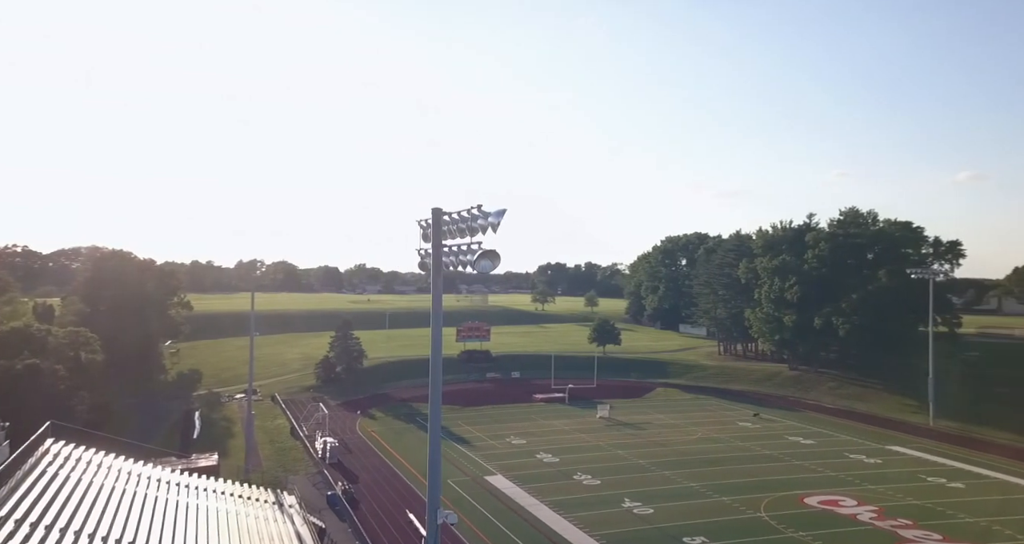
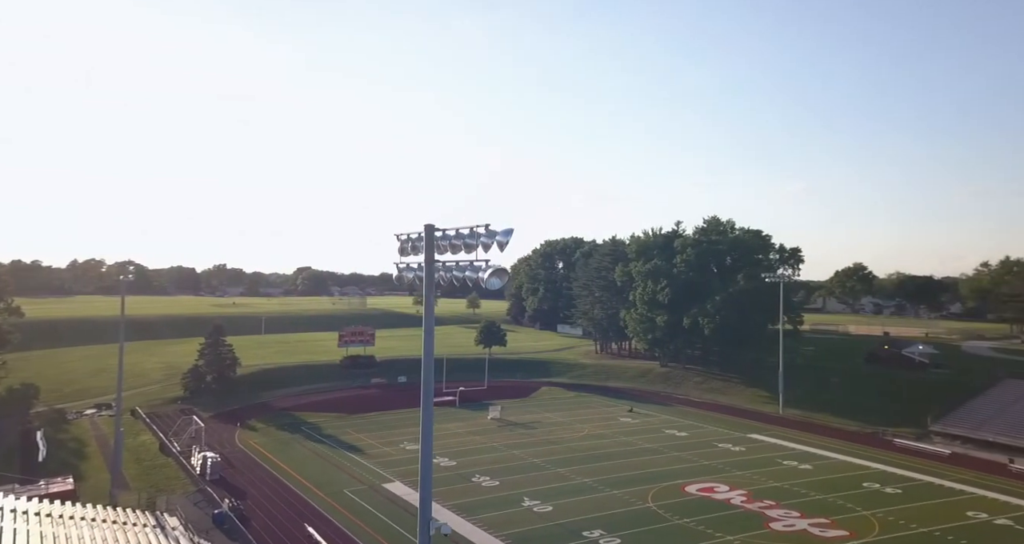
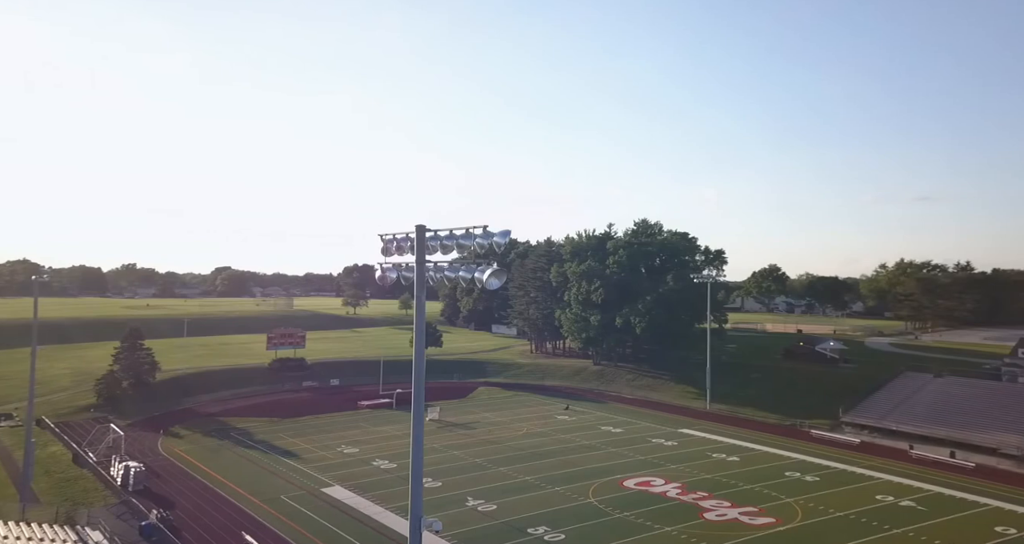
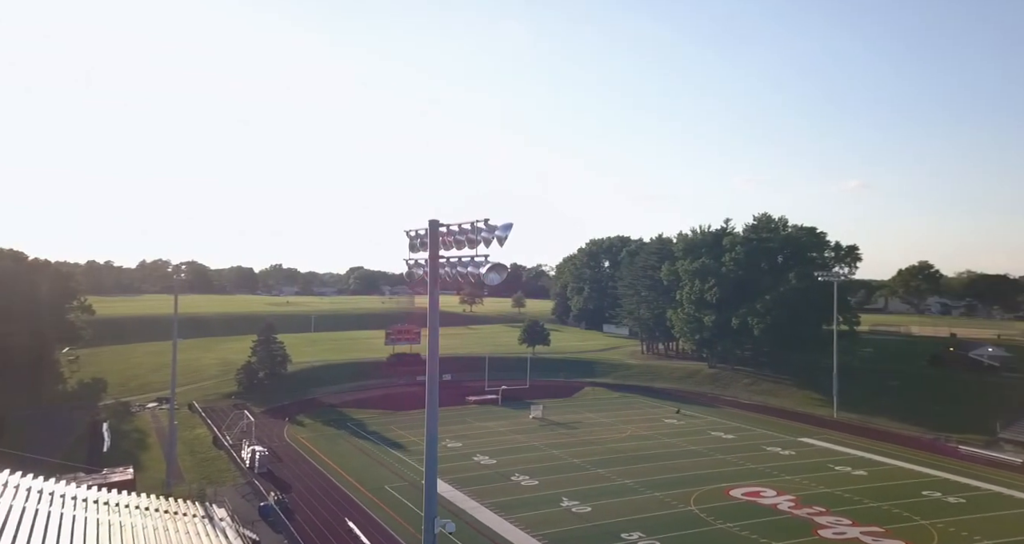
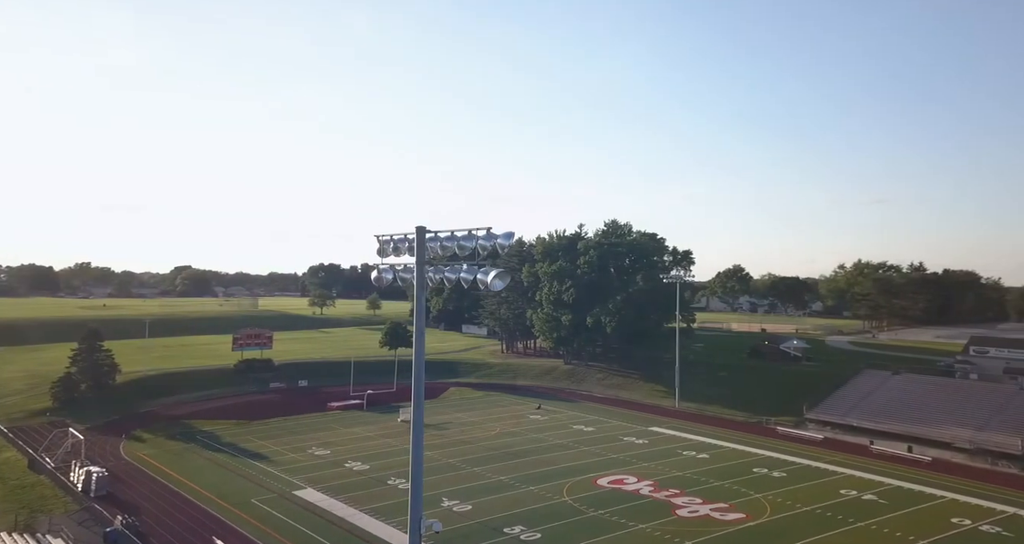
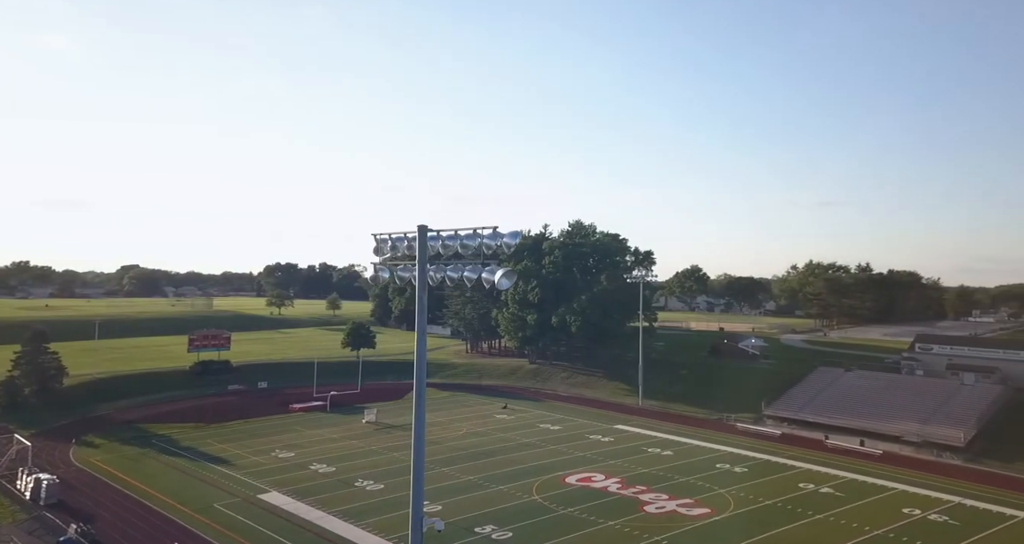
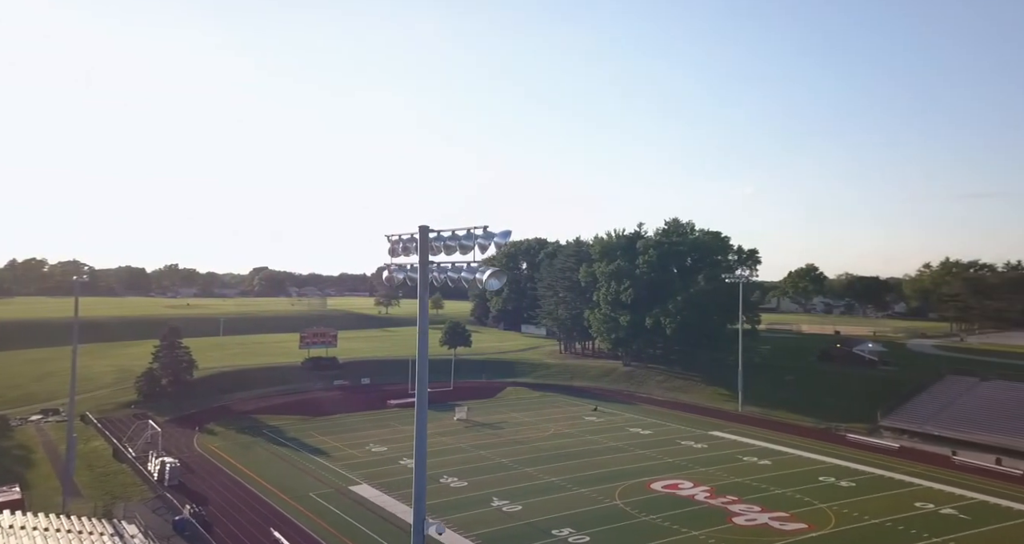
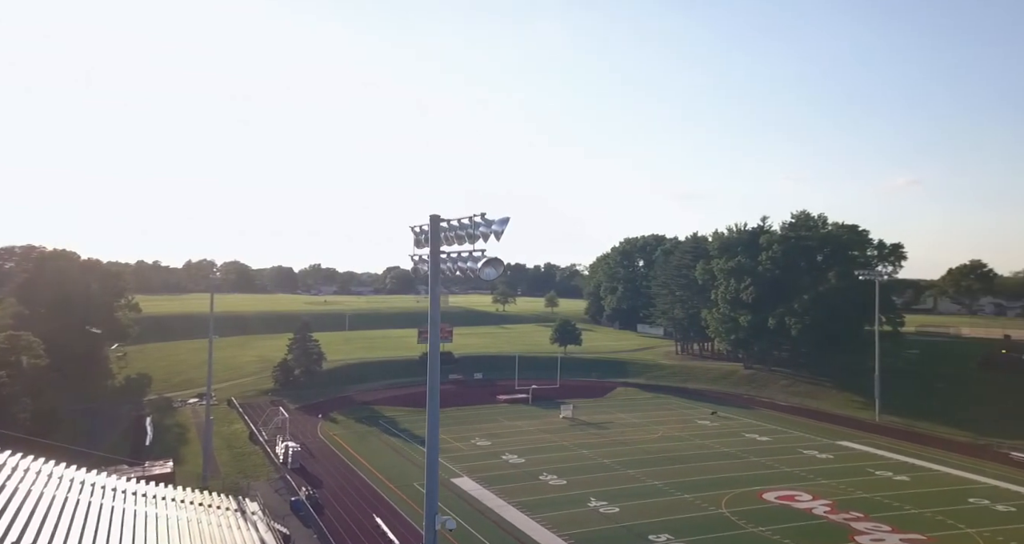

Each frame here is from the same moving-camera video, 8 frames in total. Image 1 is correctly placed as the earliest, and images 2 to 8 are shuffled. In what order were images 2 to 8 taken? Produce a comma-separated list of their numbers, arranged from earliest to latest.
8, 4, 2, 7, 3, 5, 6
